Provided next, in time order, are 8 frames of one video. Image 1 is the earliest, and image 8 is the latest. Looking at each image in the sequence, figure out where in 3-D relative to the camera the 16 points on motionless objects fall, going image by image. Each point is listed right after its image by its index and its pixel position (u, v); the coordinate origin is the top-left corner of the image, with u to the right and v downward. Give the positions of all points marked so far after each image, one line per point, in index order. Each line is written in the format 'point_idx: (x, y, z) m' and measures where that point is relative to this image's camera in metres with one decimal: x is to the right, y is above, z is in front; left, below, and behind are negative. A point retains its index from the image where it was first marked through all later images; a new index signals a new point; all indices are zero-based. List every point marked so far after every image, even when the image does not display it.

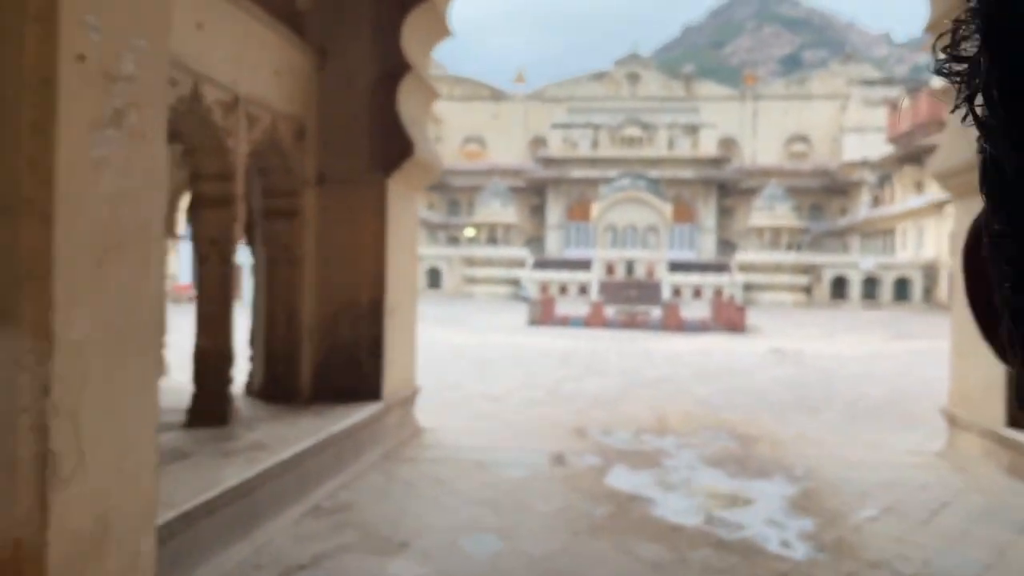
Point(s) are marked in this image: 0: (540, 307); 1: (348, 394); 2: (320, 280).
0: (+0.6, -0.4, +17.4) m
1: (-0.7, -0.5, +3.8) m
2: (-0.9, 0.0, +3.8) m
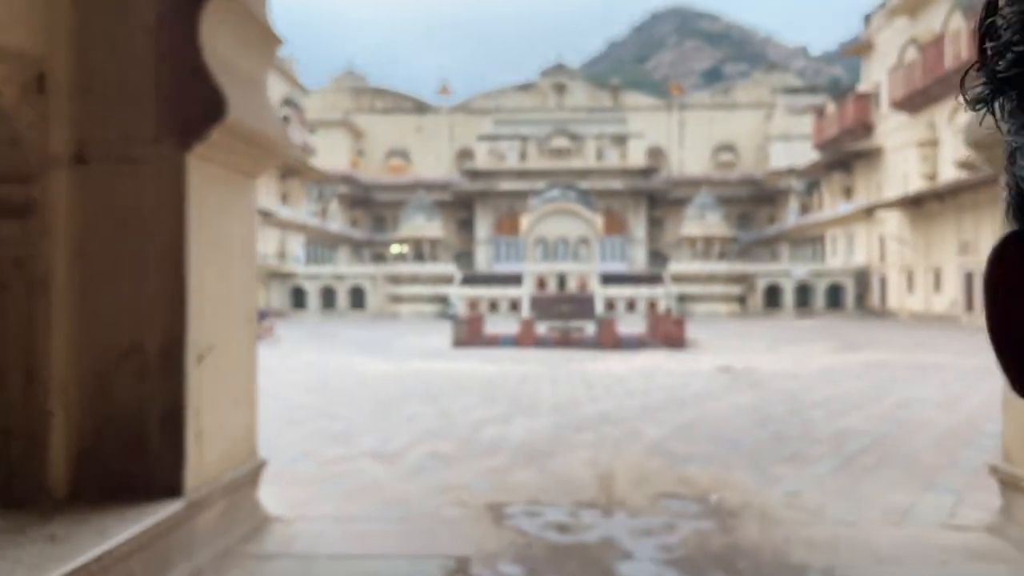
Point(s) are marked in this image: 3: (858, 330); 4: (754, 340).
0: (-0.8, -0.7, +16.1) m
1: (-1.1, -0.6, +2.4) m
2: (-1.3, -0.1, +2.5) m
3: (+8.3, -1.0, +19.8) m
4: (+4.8, -1.1, +16.6) m
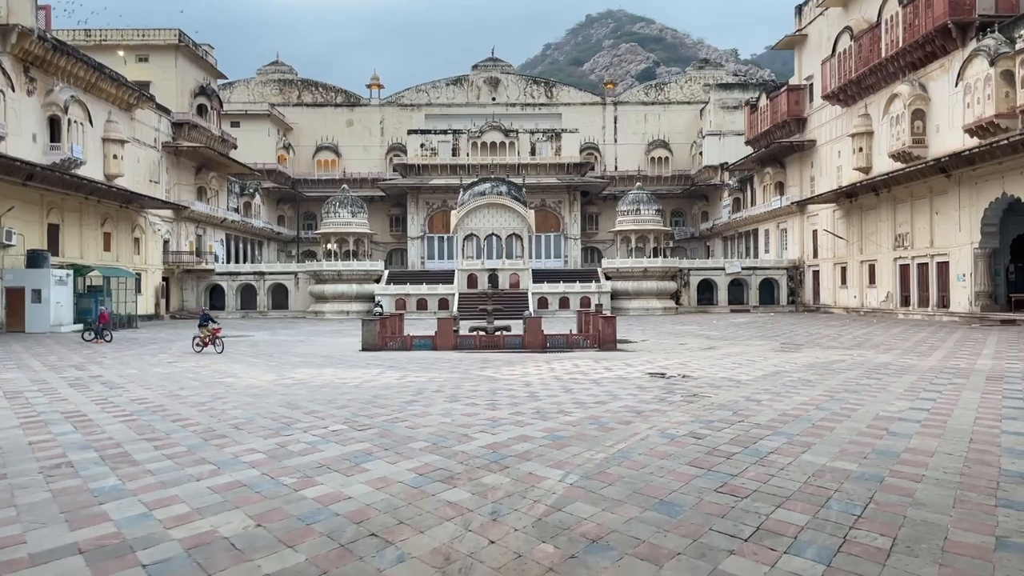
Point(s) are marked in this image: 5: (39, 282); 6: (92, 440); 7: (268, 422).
0: (-2.3, -0.7, +14.4) m
1: (-1.6, -0.6, +0.8) m
2: (-1.8, 0.0, +0.8) m
3: (+6.5, -0.9, +18.8) m
4: (+3.3, -1.0, +15.4) m
5: (-10.5, +0.1, +18.7) m
6: (-2.5, -0.9, +5.1) m
7: (-1.7, -0.9, +5.6) m
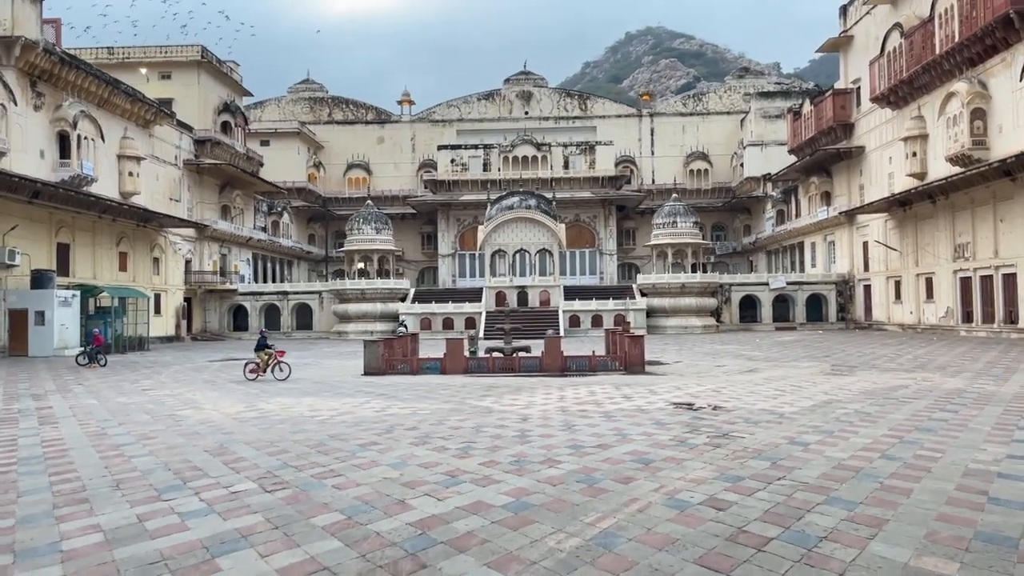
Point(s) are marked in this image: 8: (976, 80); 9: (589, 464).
0: (-2.1, -1.0, +13.2) m
1: (-2.0, -0.5, -0.5) m
2: (-2.2, 0.0, -0.4) m
3: (+7.0, -1.2, +17.1) m
4: (+3.6, -1.2, +13.9) m
5: (-10.1, -0.4, +17.9) m
6: (-2.7, -1.0, +3.9) m
7: (-1.8, -1.0, +4.4) m
8: (+11.0, +4.9, +19.9) m
9: (+0.4, -1.0, +4.6) m
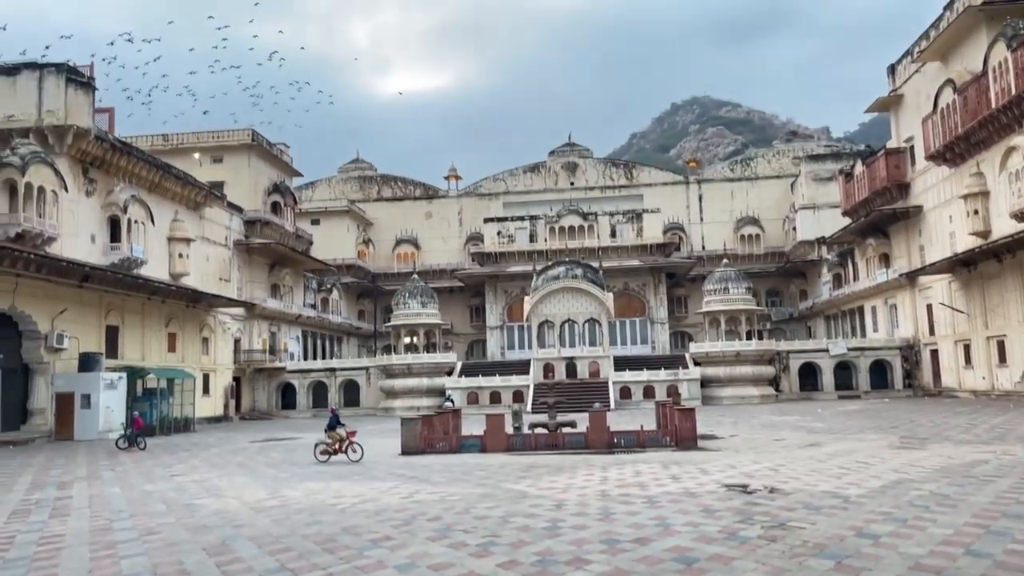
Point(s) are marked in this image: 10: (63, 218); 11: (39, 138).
0: (-1.4, -2.1, +12.7) m
1: (-2.2, -0.5, -0.8) m
2: (-2.4, 0.0, -0.7) m
3: (+7.9, -2.4, +16.0) m
4: (+4.3, -2.3, +13.0) m
5: (-9.1, -2.1, +17.9) m
6: (-2.7, -1.4, +3.5) m
7: (-1.7, -1.4, +3.9) m
8: (+12.0, +3.5, +19.1) m
9: (+0.5, -1.3, +4.0) m
10: (-9.8, +1.5, +18.3) m
11: (-10.3, +3.2, +18.2) m
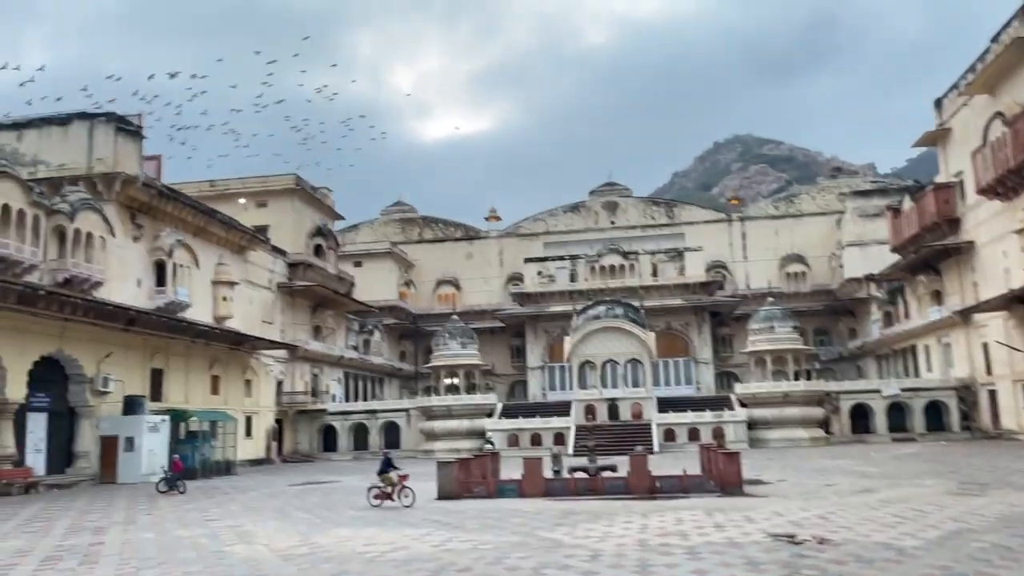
0: (-0.8, -2.8, +12.5) m
1: (-2.4, -0.5, -0.9) m
2: (-2.5, 0.0, -0.8) m
3: (+8.6, -3.1, +15.3) m
4: (+4.9, -2.9, +12.5) m
5: (-8.2, -3.1, +18.1) m
6: (-2.6, -1.6, +3.4) m
7: (-1.6, -1.6, +3.8) m
8: (+12.8, +2.7, +18.4) m
9: (+0.7, -1.5, +3.8) m
10: (-9.0, +0.6, +18.7) m
11: (-9.4, +2.3, +18.6) m
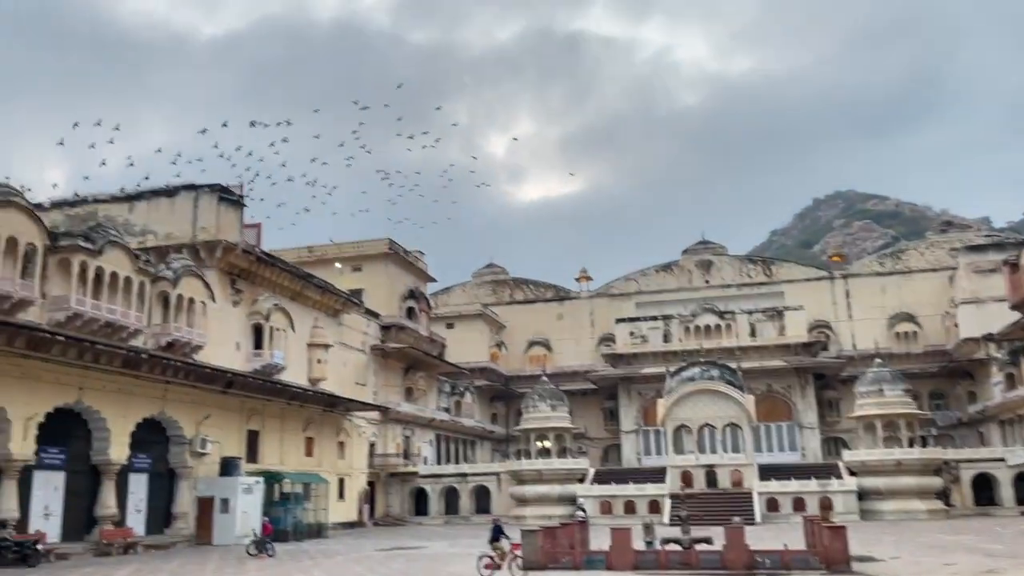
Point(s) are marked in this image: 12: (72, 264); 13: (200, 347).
0: (+0.4, -3.7, +12.0) m
1: (-2.6, -0.5, -0.9) m
2: (-2.8, 0.0, -0.7) m
3: (+10.1, -4.1, +13.7) m
4: (+6.1, -3.7, +11.4) m
5: (-6.3, -4.5, +18.4) m
6: (-2.3, -1.8, +3.3) m
7: (-1.3, -1.9, +3.6) m
8: (+14.6, +1.6, +16.8) m
9: (+0.9, -1.8, +3.3) m
10: (-7.0, -0.9, +19.4) m
11: (-7.4, +0.8, +19.5) m
12: (-7.9, +0.4, +15.0) m
13: (-6.9, -1.3, +18.4) m
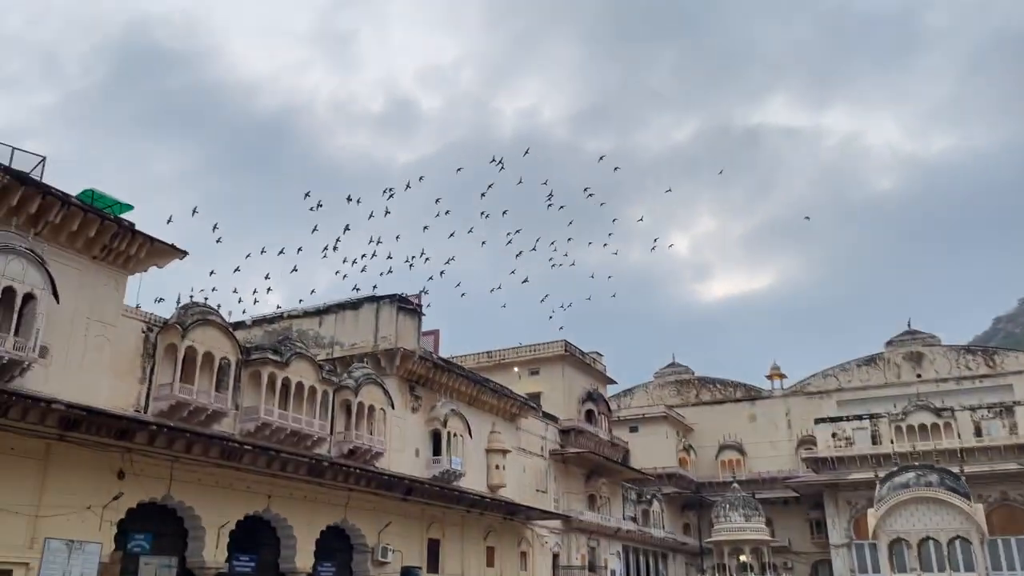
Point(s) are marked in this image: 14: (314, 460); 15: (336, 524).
0: (+2.8, -4.9, +10.7) m
1: (-3.2, -0.4, -0.7) m
2: (-3.3, 0.0, -0.5) m
3: (+12.6, -5.1, +10.1) m
4: (+8.2, -4.6, +8.8) m
5: (-2.3, -6.8, +18.2) m
6: (-1.9, -2.3, +3.1) m
7: (-0.9, -2.3, +3.1) m
8: (+17.6, +0.5, +12.8) m
9: (+1.3, -2.0, +2.4) m
10: (-2.9, -3.4, +19.7) m
11: (-3.3, -1.8, +20.2) m
12: (-4.8, -1.7, +15.9) m
13: (-3.0, -3.7, +18.7) m
14: (-3.7, -3.2, +15.5) m
15: (-3.8, -5.0, +17.9) m
